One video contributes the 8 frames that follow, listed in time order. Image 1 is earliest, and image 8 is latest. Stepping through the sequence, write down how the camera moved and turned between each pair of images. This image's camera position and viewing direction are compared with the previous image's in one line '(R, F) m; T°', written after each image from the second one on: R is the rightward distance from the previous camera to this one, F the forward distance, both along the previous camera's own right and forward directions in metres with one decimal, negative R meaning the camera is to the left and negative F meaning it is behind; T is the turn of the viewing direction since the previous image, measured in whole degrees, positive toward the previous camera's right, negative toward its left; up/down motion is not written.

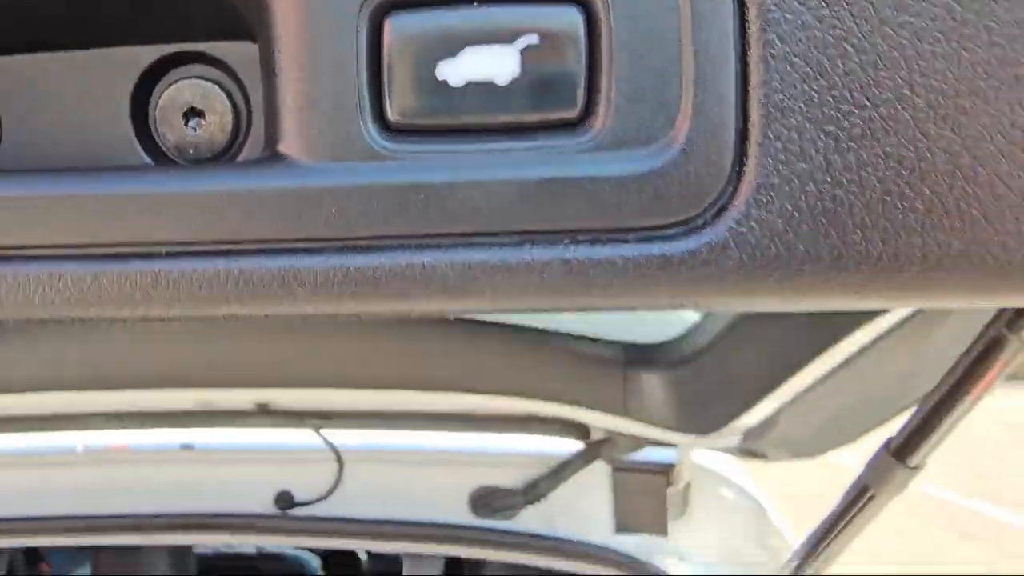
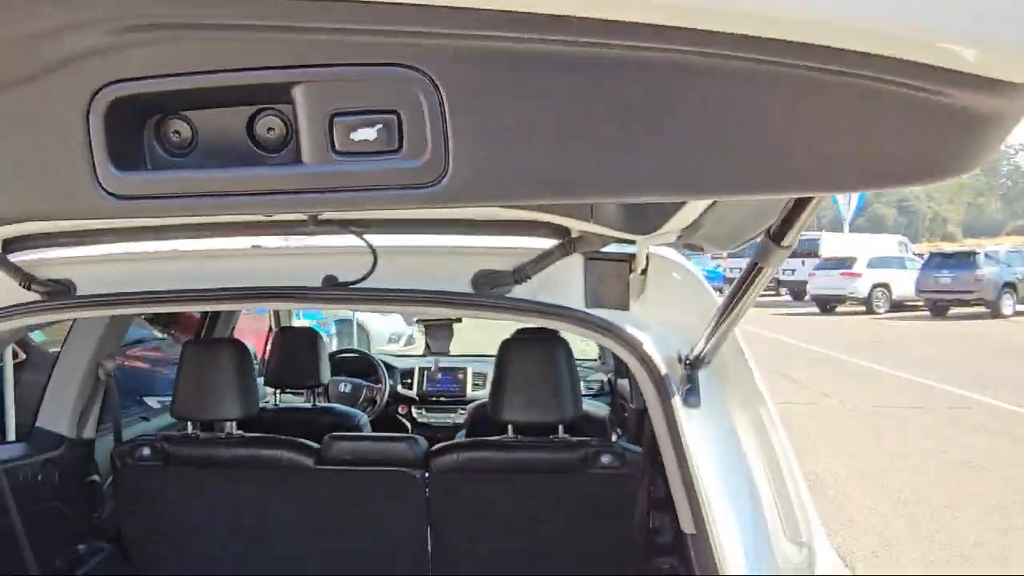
(+0.1, -0.2) m; -4°
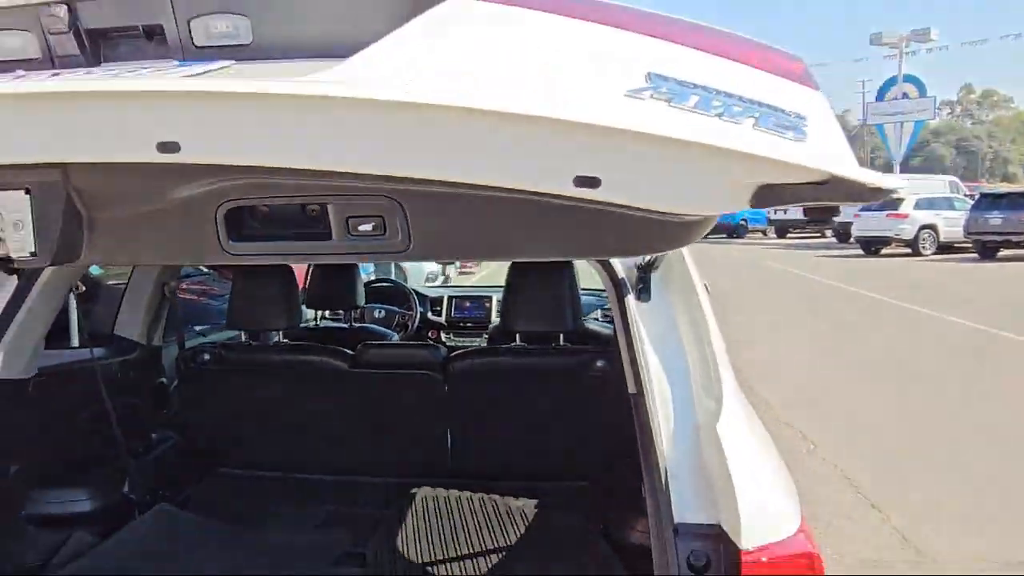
(+0.1, -0.3) m; -3°
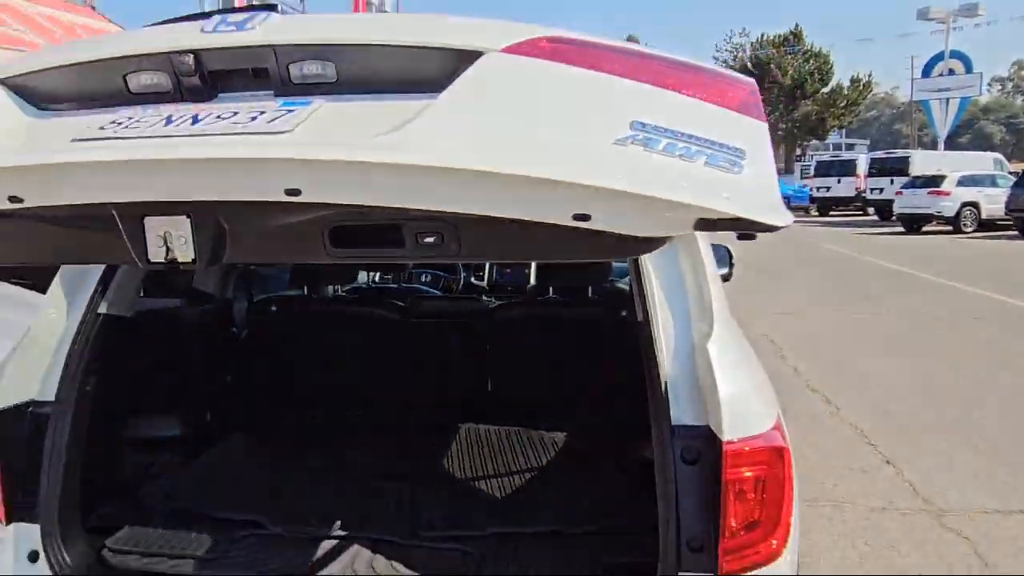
(0.0, -0.3) m; -3°
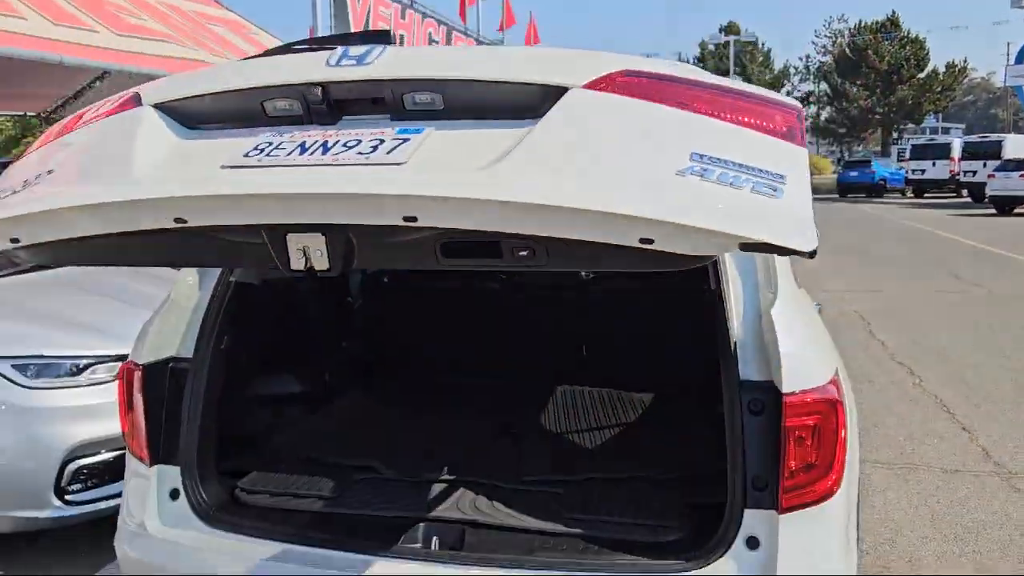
(0.0, -0.3) m; -5°
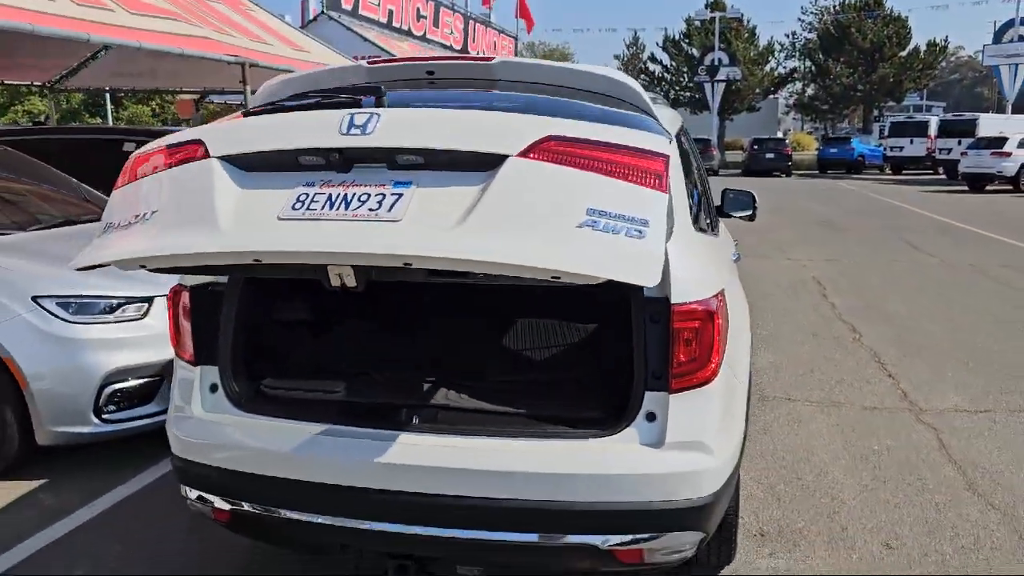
(+0.1, -0.6) m; +1°
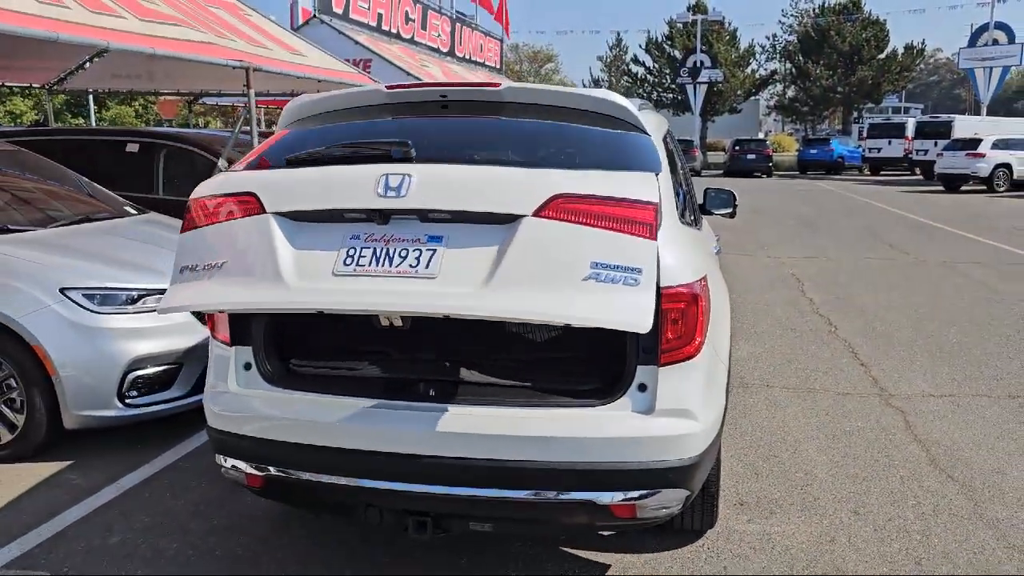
(-0.1, -0.3) m; +1°
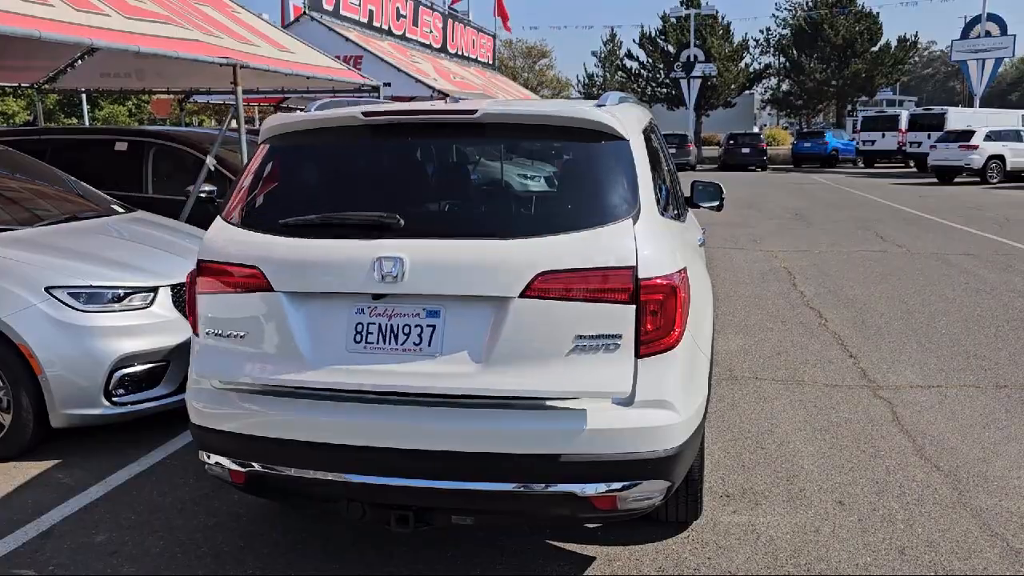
(+0.1, 0.0) m; 0°
